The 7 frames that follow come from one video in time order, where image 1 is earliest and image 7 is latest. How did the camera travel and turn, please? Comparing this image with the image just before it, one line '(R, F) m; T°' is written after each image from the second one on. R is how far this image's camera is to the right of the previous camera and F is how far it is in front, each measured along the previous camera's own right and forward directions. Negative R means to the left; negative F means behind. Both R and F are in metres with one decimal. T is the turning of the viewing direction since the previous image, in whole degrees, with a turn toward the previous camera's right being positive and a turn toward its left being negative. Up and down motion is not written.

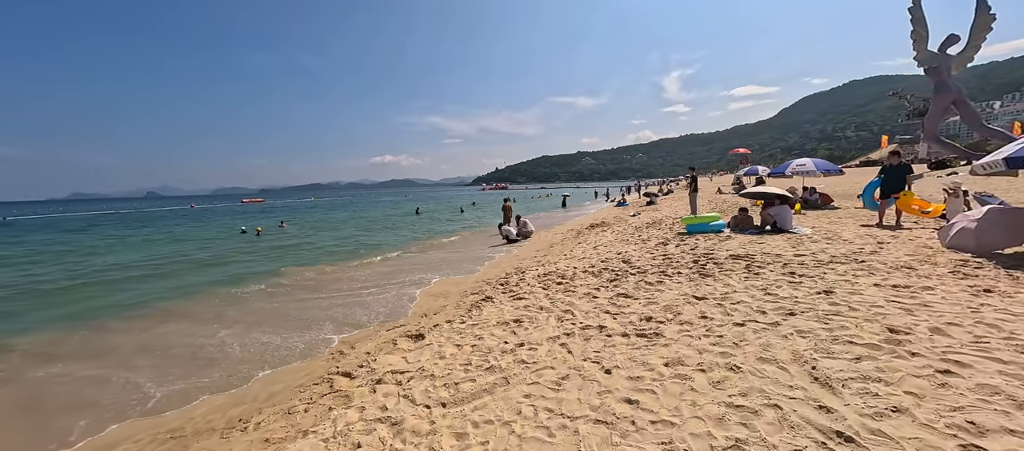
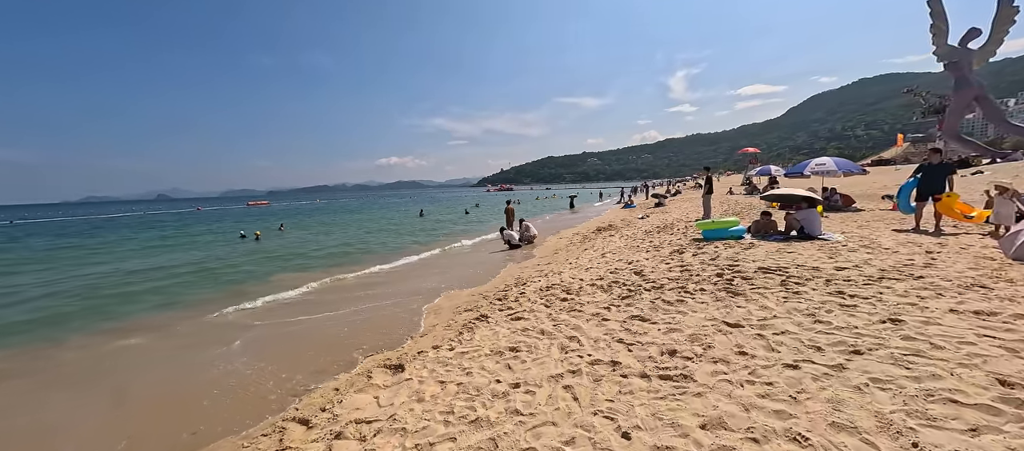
(+0.1, +0.7) m; -1°
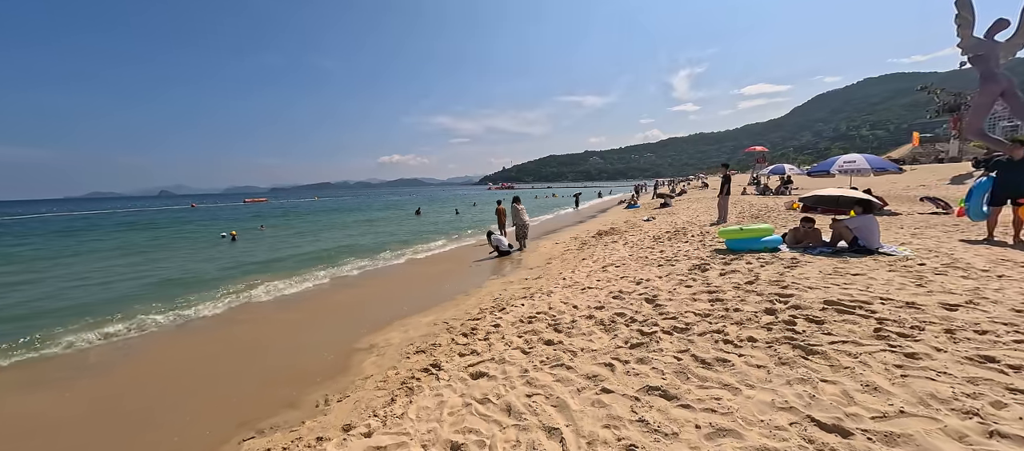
(+0.4, +1.6) m; 0°
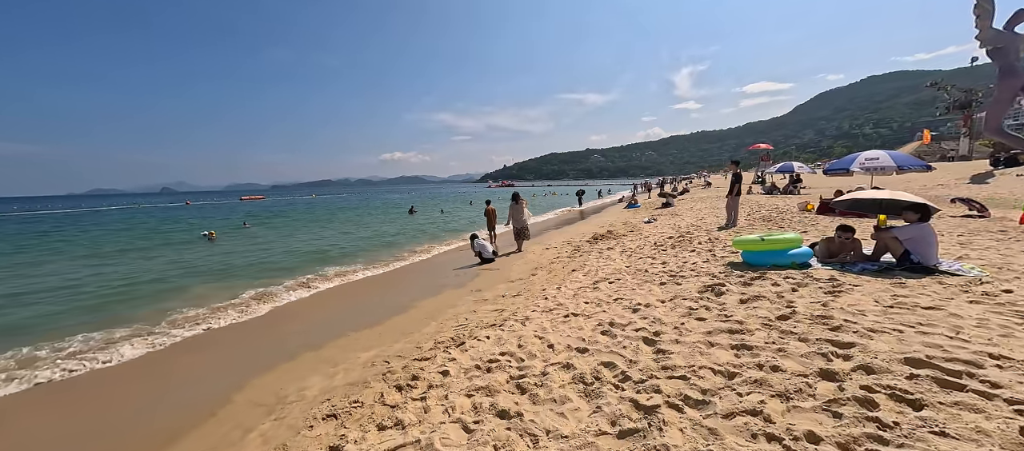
(+0.5, +1.2) m; 0°
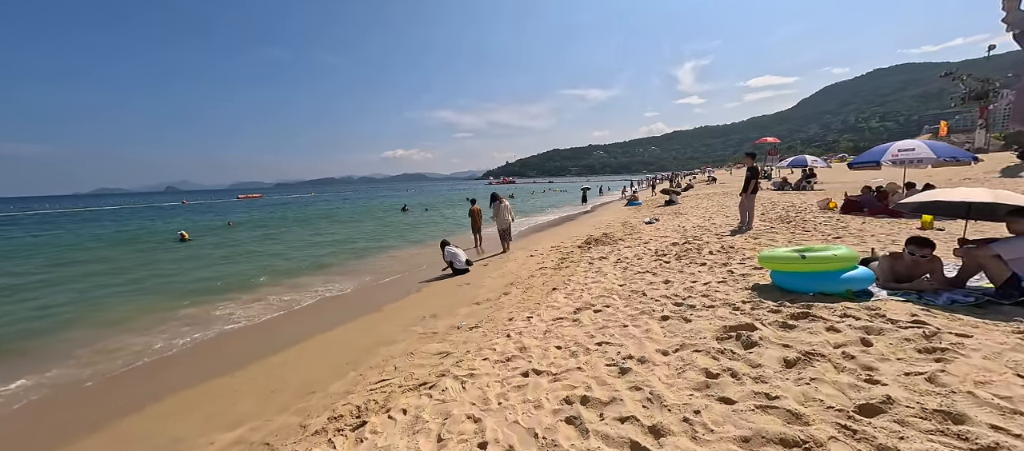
(+0.6, +1.5) m; 0°
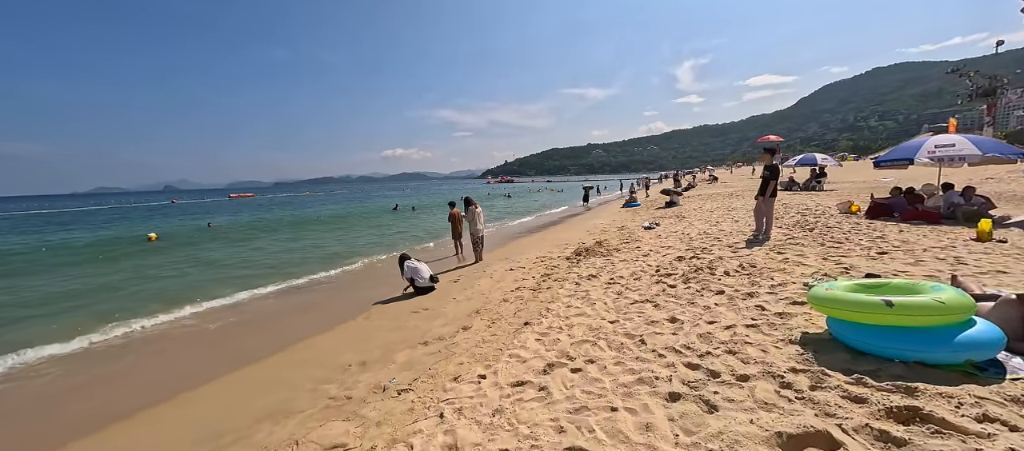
(+0.5, +1.4) m; 0°
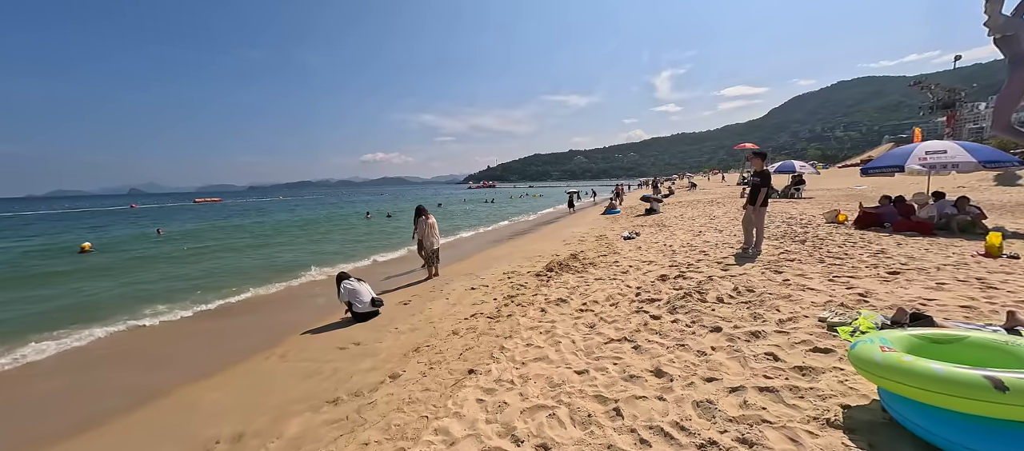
(+0.4, +1.0) m; +3°
